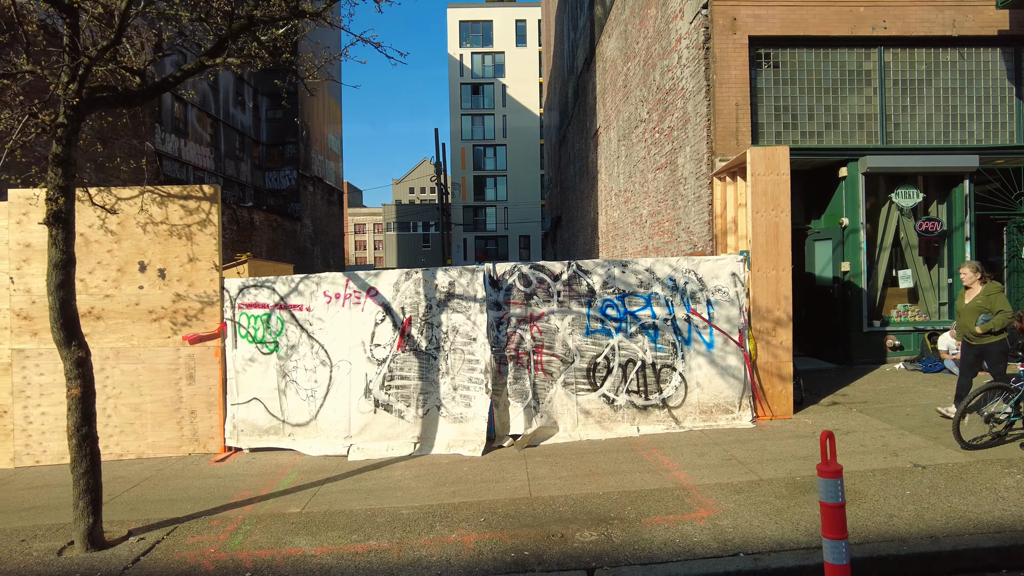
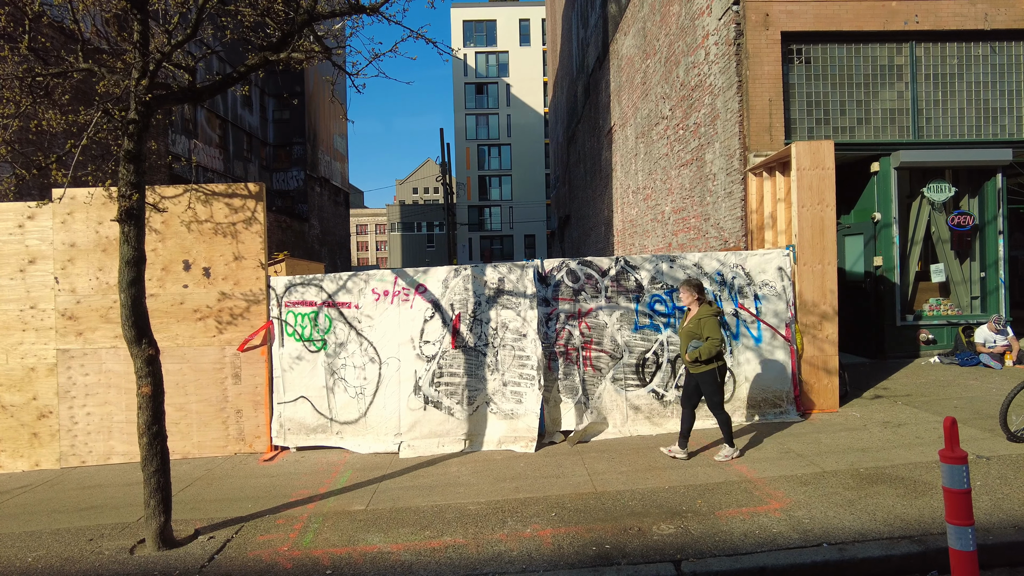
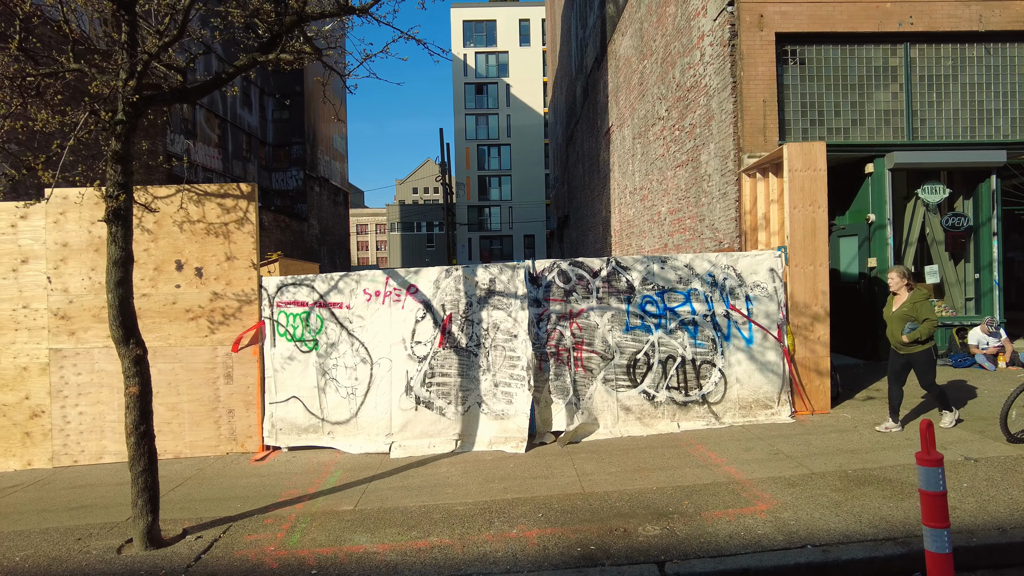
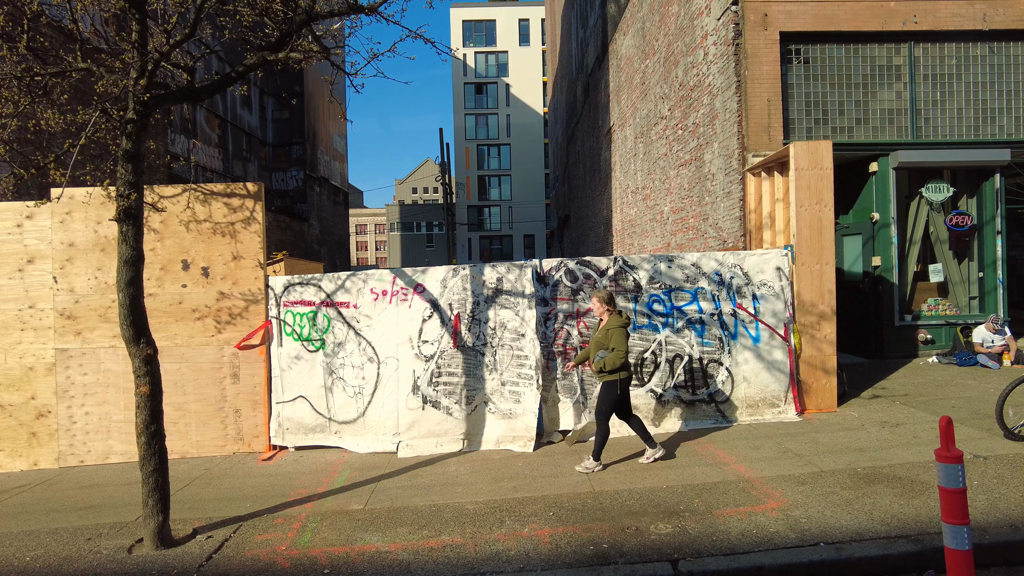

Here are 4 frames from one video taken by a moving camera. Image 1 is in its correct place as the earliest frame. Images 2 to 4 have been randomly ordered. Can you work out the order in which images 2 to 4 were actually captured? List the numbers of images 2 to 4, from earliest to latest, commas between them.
3, 2, 4
